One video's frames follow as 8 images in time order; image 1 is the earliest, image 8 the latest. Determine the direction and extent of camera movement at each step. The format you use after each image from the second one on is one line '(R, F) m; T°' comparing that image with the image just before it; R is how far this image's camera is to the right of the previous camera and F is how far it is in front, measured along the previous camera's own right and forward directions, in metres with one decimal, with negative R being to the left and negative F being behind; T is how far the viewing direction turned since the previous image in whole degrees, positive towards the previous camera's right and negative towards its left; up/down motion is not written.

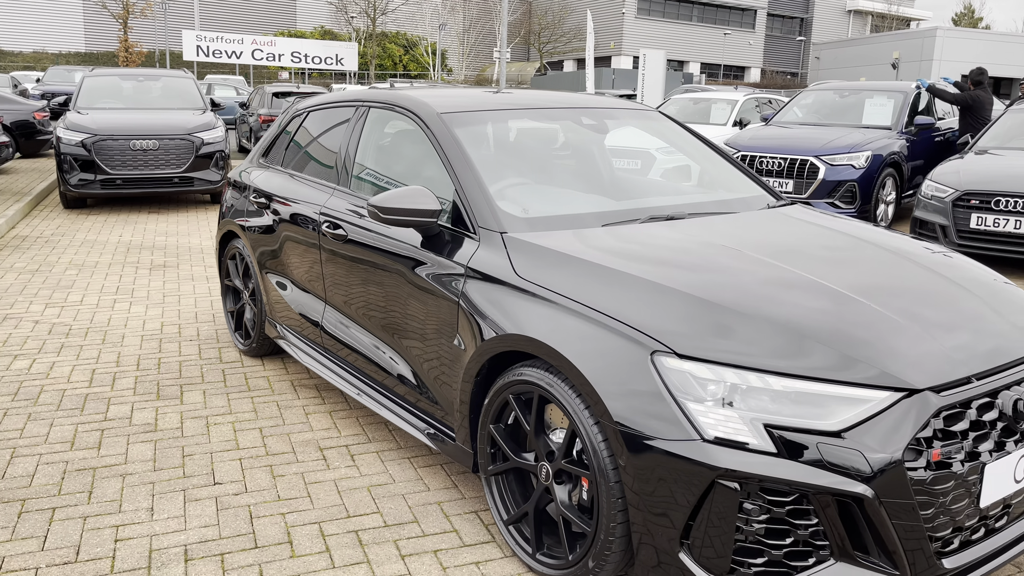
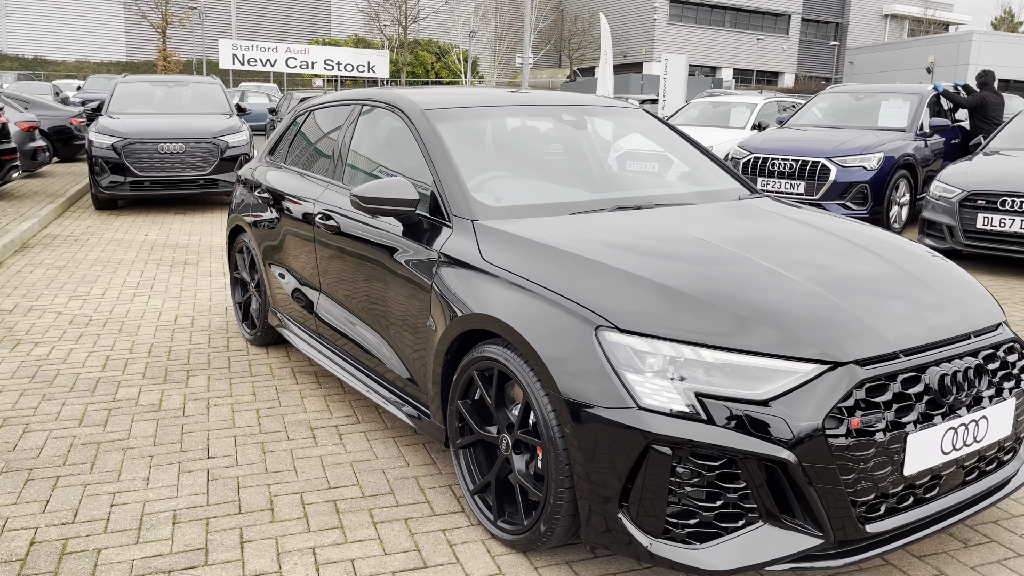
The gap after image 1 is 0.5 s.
(+0.2, -0.2) m; -2°
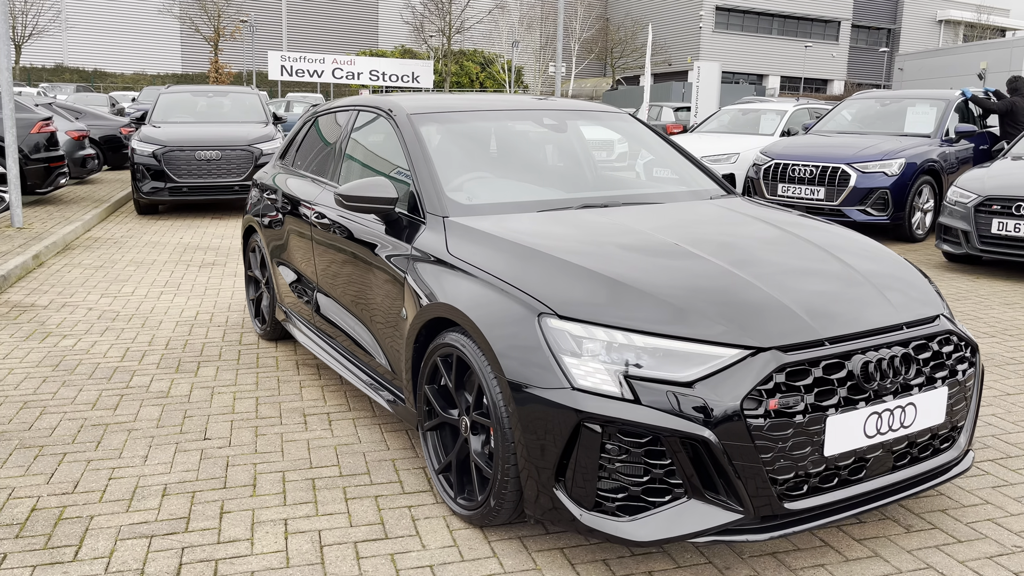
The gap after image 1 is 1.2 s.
(+0.3, -0.2) m; -3°
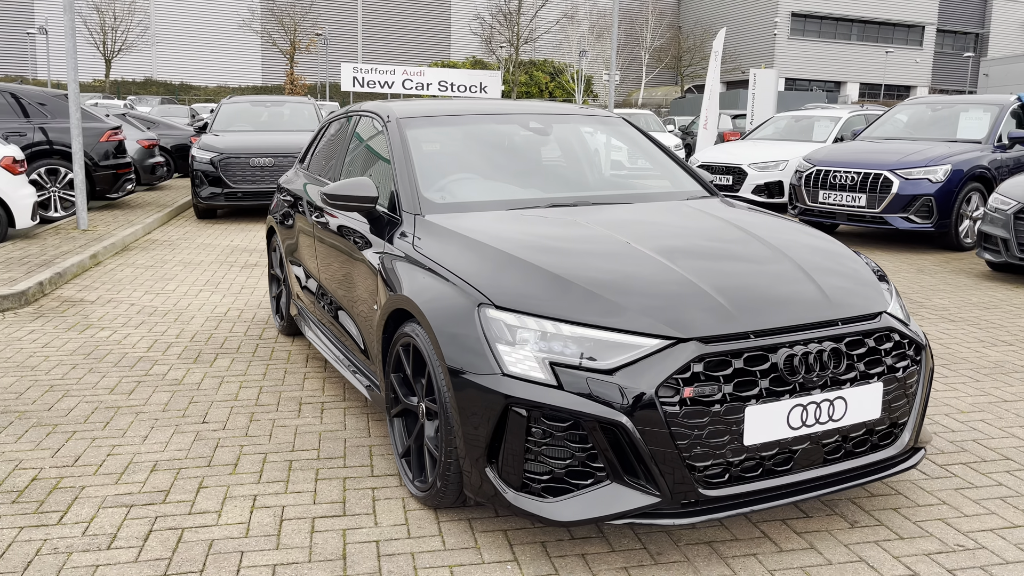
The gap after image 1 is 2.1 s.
(+0.4, -0.1) m; -5°
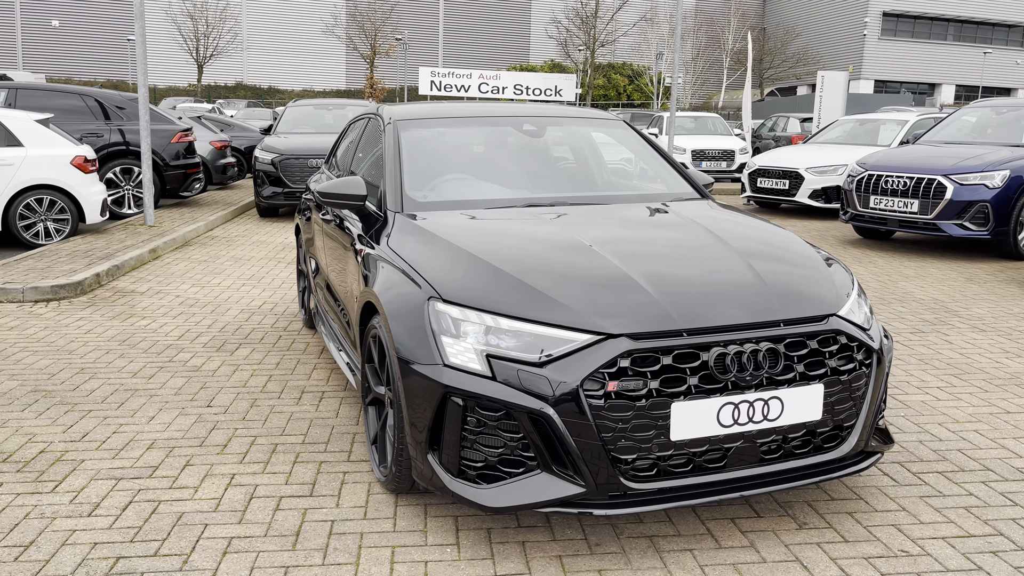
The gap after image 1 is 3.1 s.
(+0.4, -0.1) m; -5°
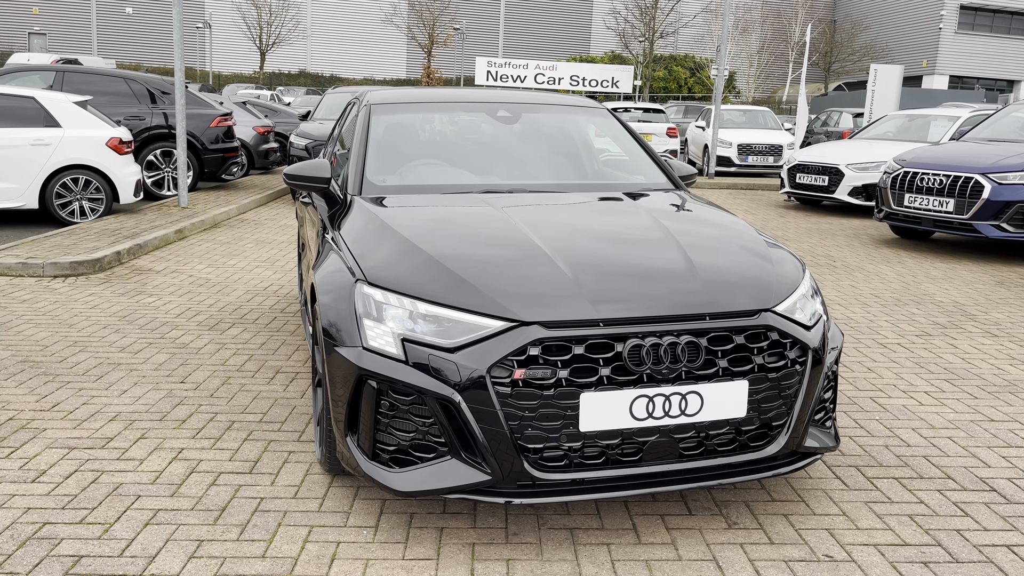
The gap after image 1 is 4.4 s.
(+0.4, 0.0) m; -4°
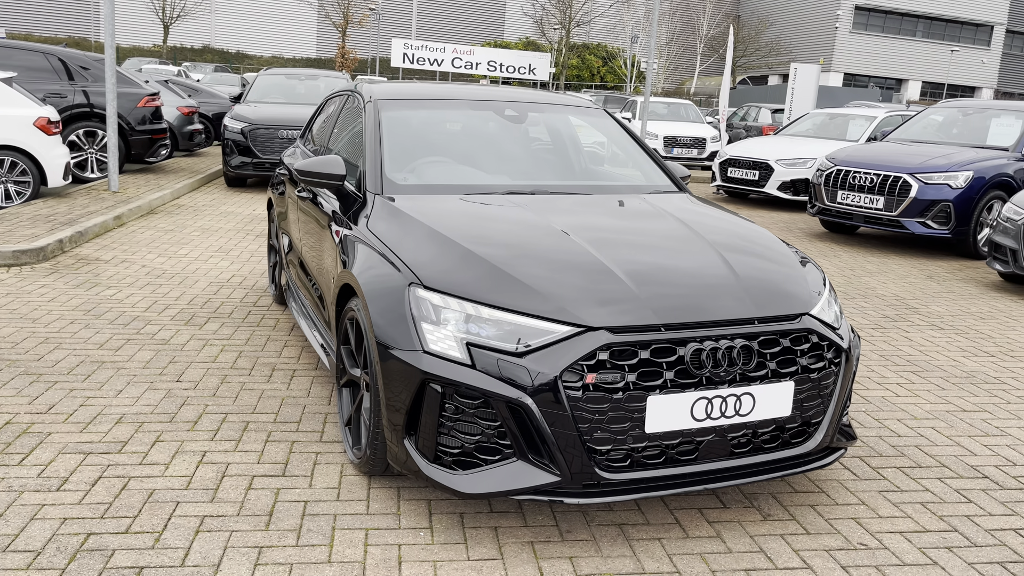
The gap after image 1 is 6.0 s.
(-0.5, 0.0) m; +6°
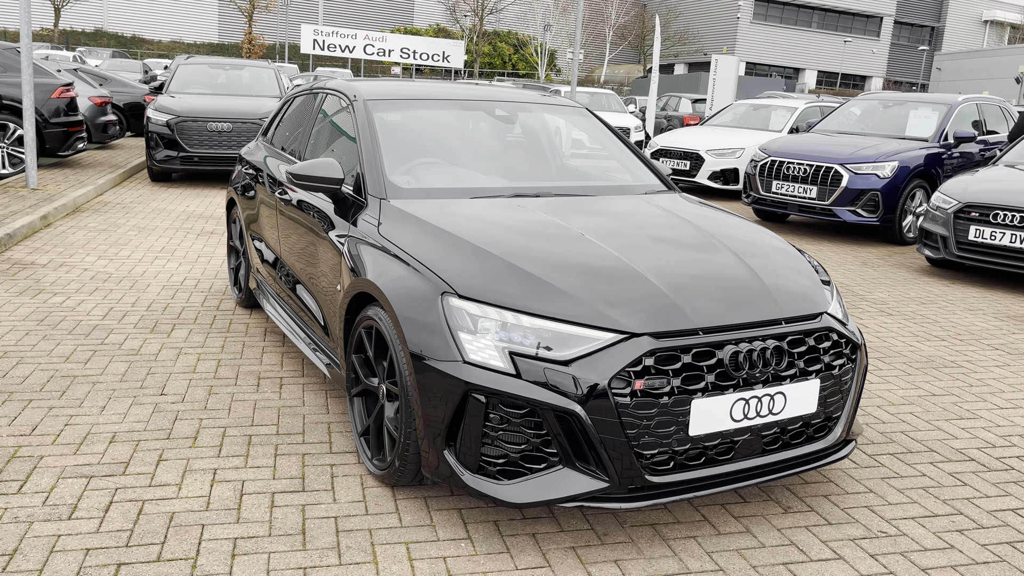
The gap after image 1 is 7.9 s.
(-0.4, 0.0) m; +6°
